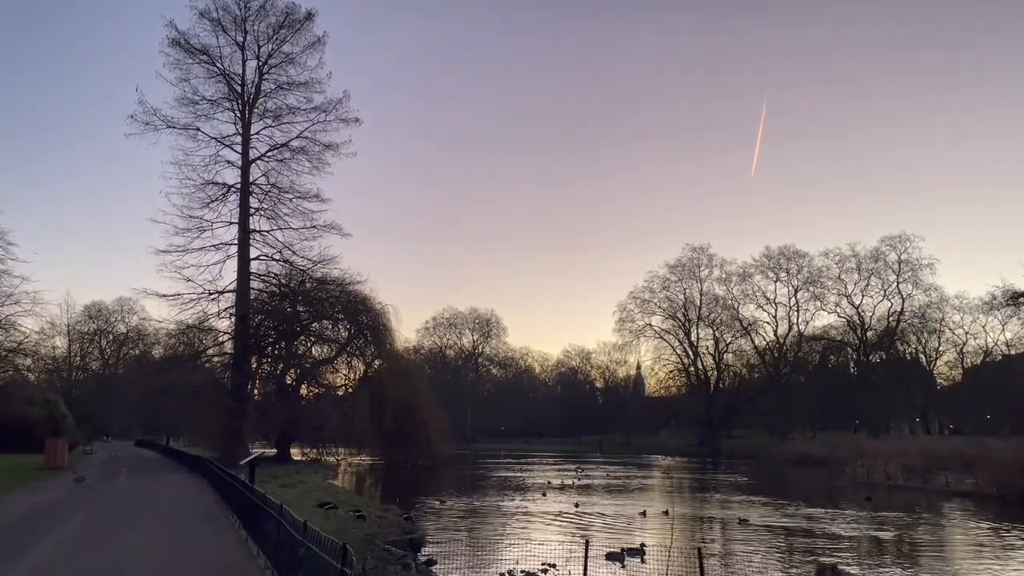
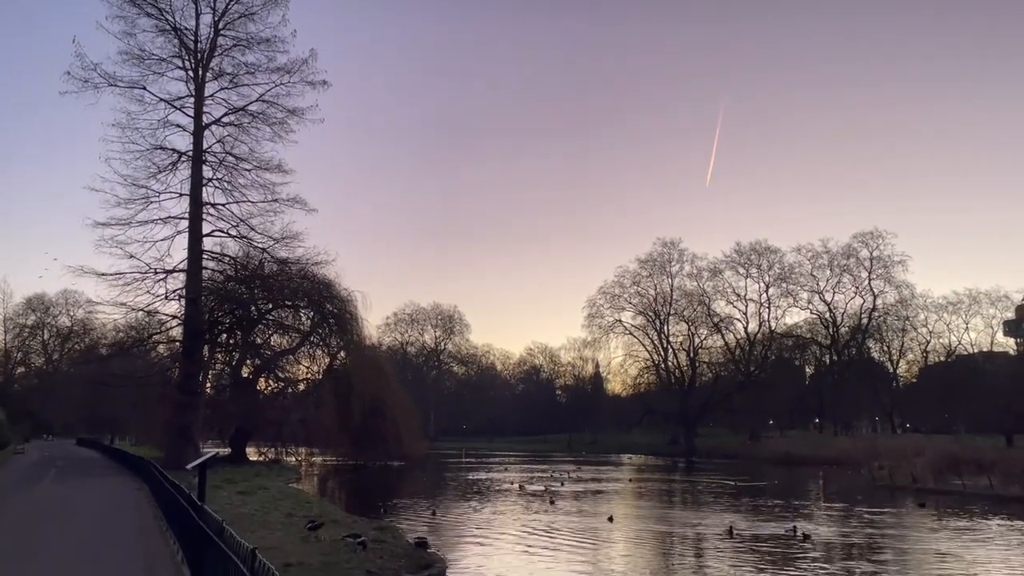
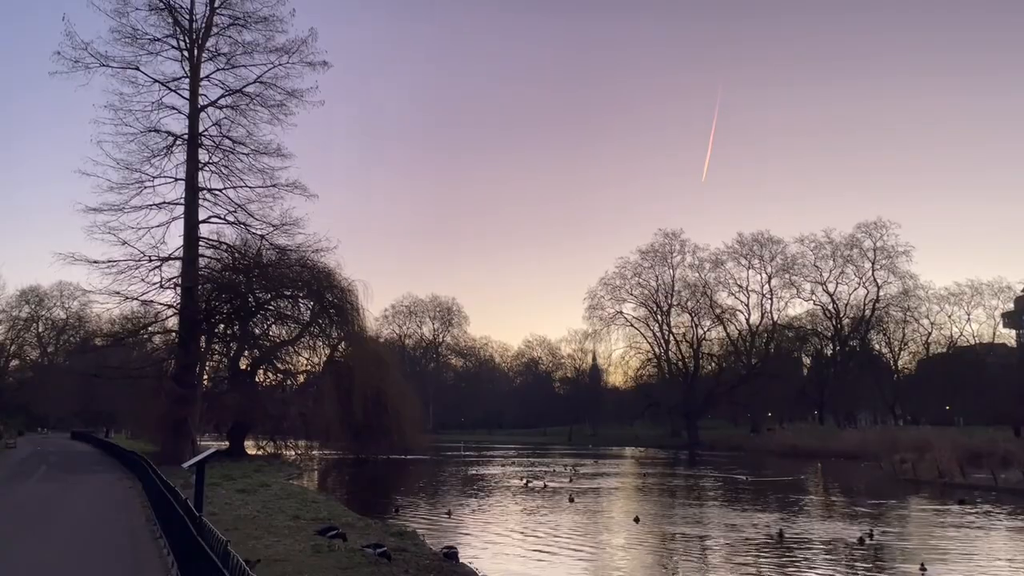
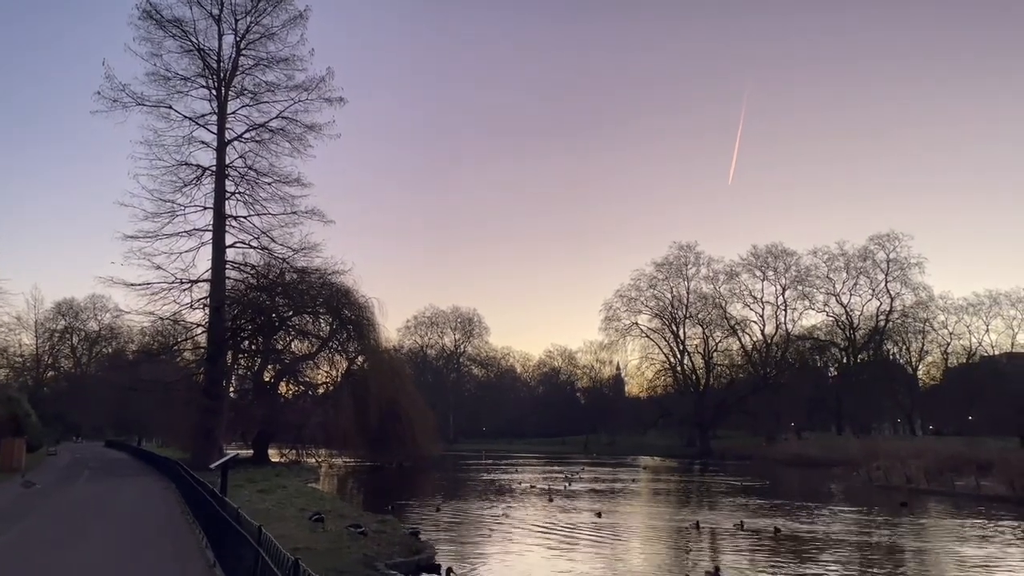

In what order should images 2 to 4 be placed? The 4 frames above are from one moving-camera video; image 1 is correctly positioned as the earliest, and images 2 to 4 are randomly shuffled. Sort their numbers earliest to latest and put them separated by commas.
4, 2, 3
